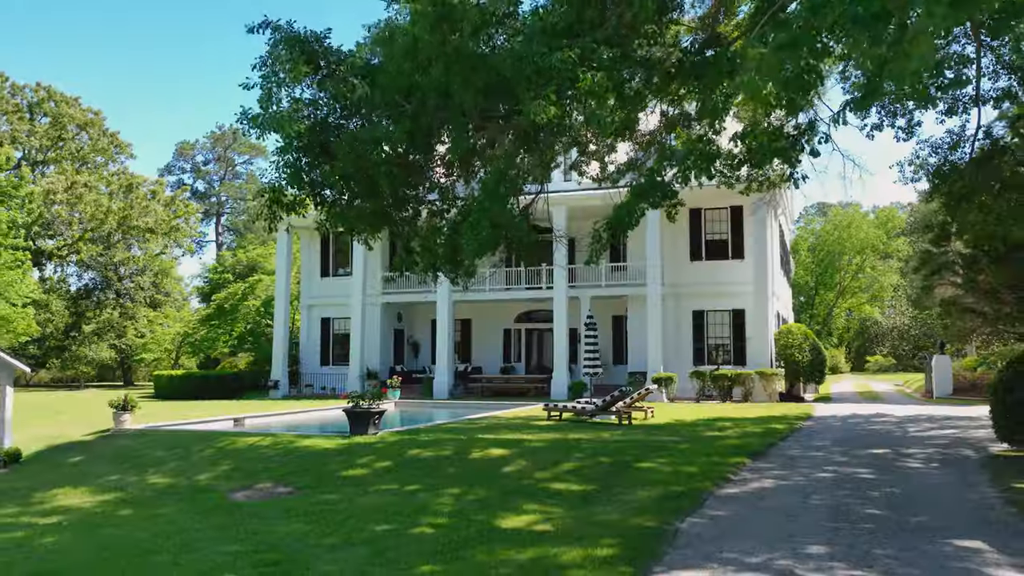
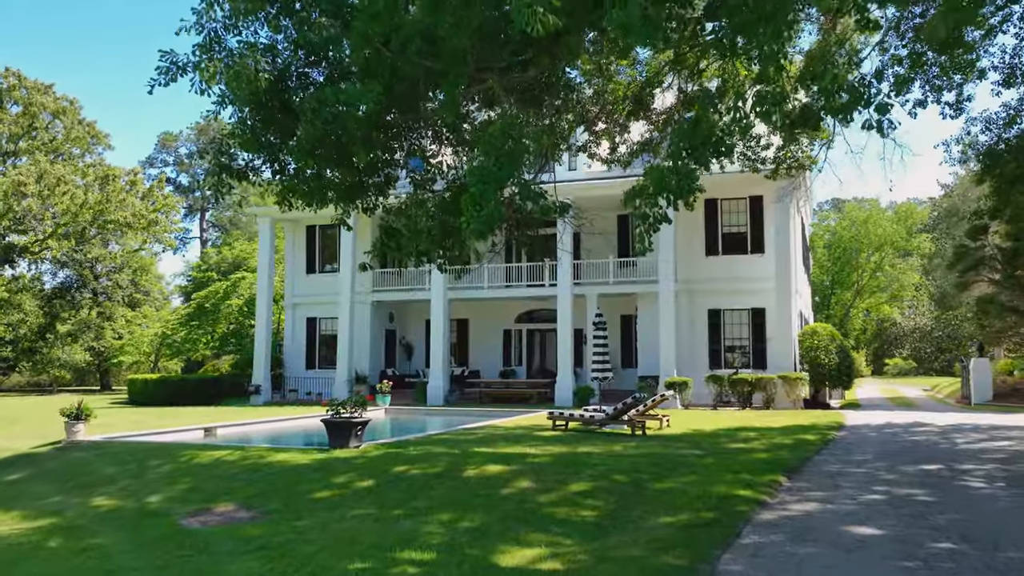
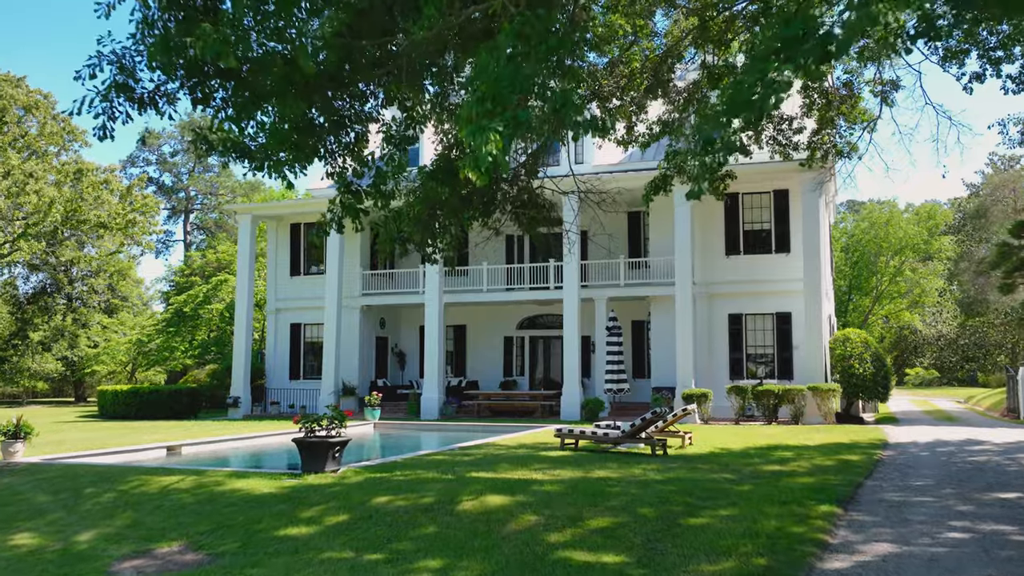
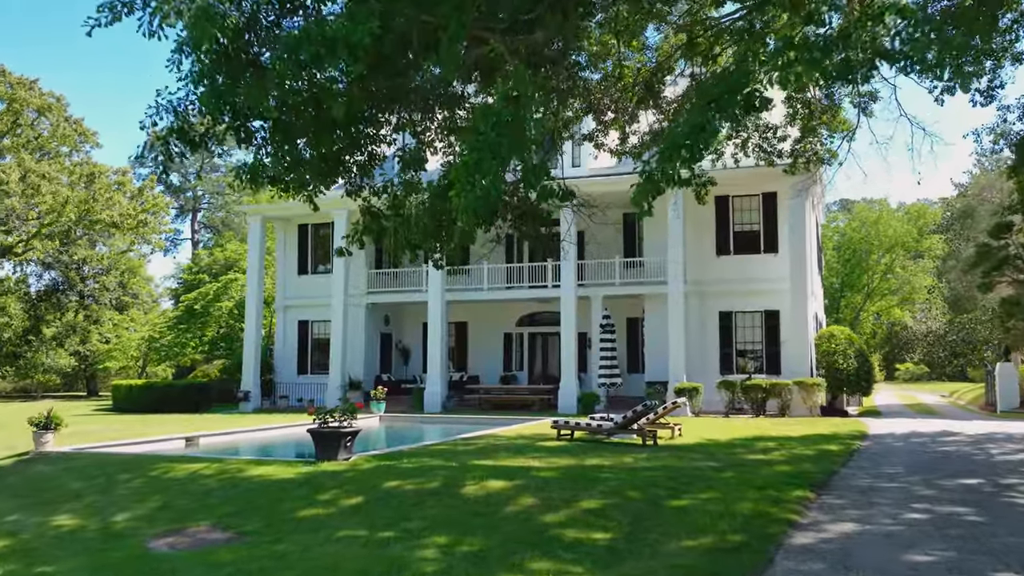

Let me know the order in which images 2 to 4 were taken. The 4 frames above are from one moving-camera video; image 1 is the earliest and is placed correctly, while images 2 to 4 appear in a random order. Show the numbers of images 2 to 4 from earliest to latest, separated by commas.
2, 4, 3
